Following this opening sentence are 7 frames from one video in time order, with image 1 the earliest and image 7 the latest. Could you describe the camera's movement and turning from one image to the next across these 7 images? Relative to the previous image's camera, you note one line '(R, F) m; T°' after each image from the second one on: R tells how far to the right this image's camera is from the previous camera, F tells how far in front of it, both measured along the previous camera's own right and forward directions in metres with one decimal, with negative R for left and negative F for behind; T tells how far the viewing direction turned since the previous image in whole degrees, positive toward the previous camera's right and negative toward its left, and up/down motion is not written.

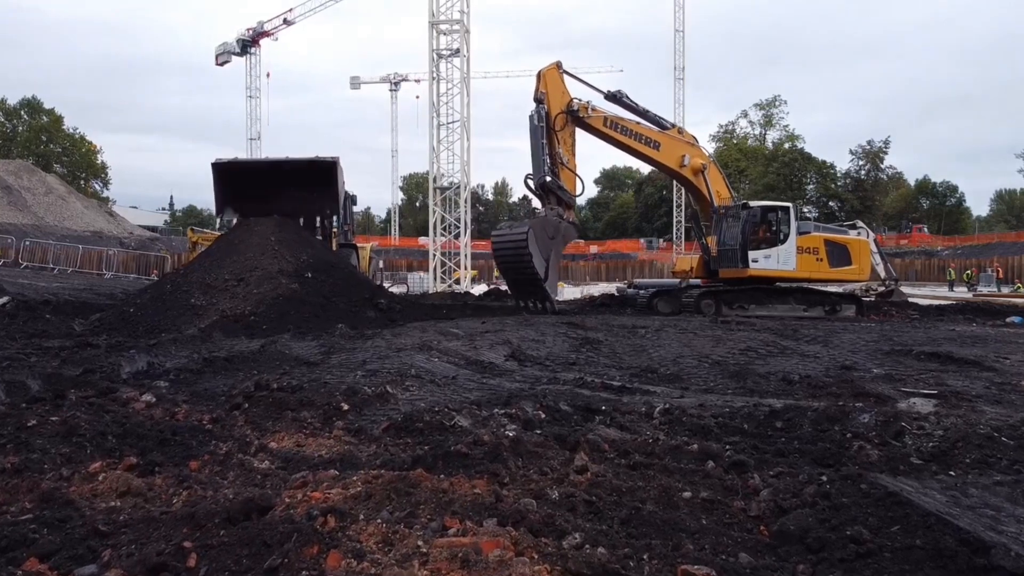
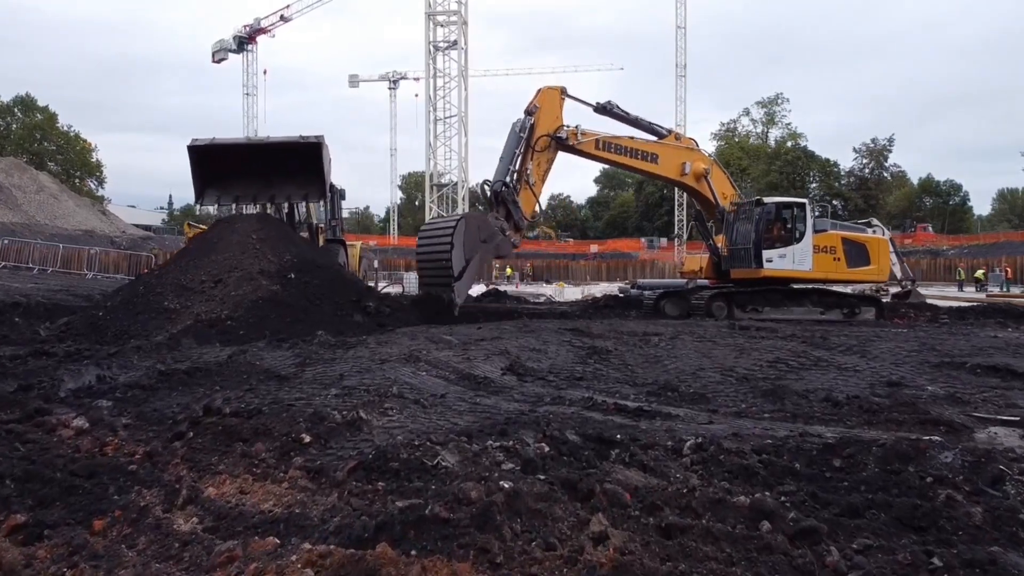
(0.0, +0.9) m; 0°
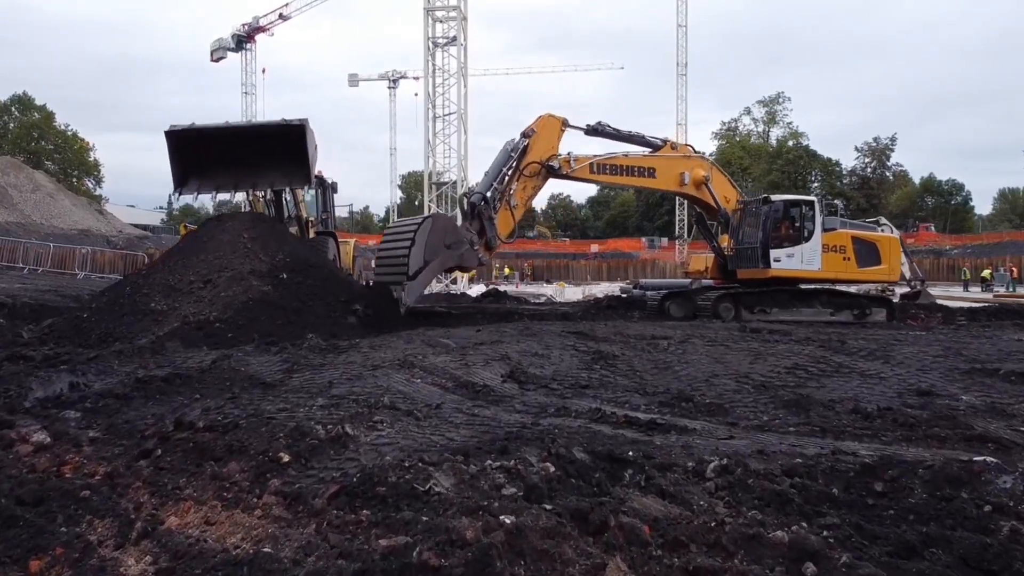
(0.0, +0.4) m; 0°
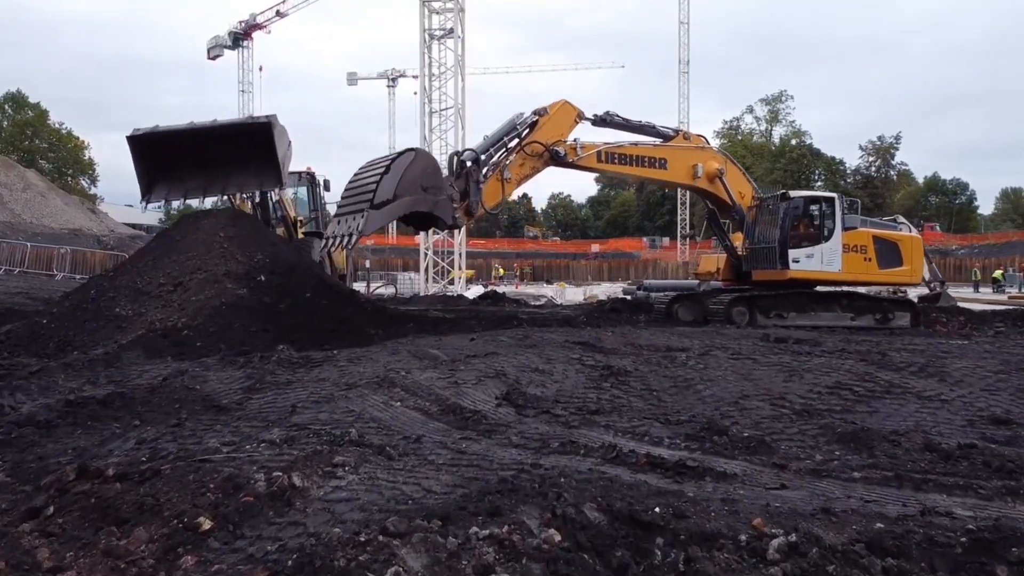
(0.0, +0.9) m; 0°
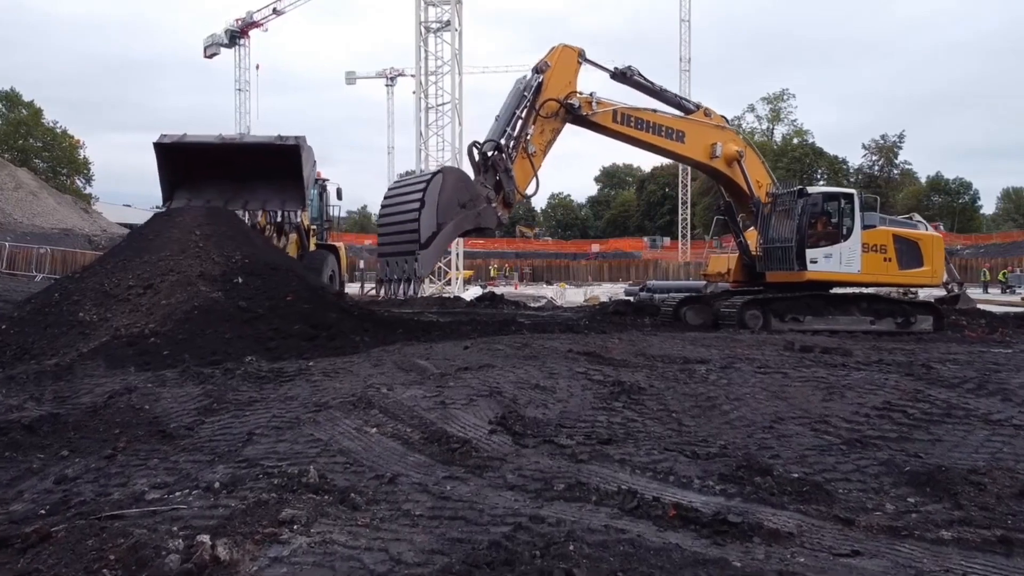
(0.0, +0.8) m; 0°
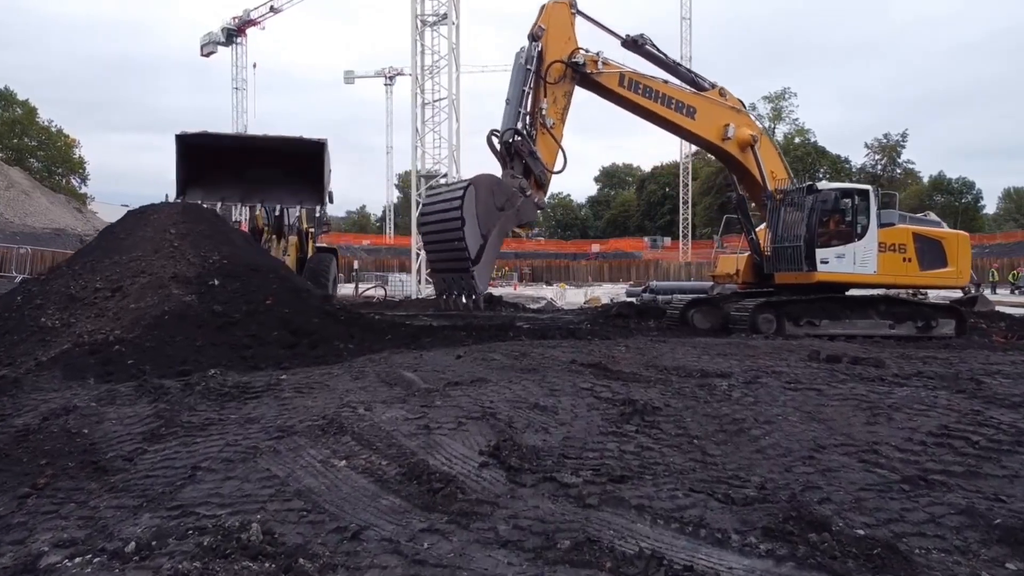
(0.0, +0.7) m; 0°
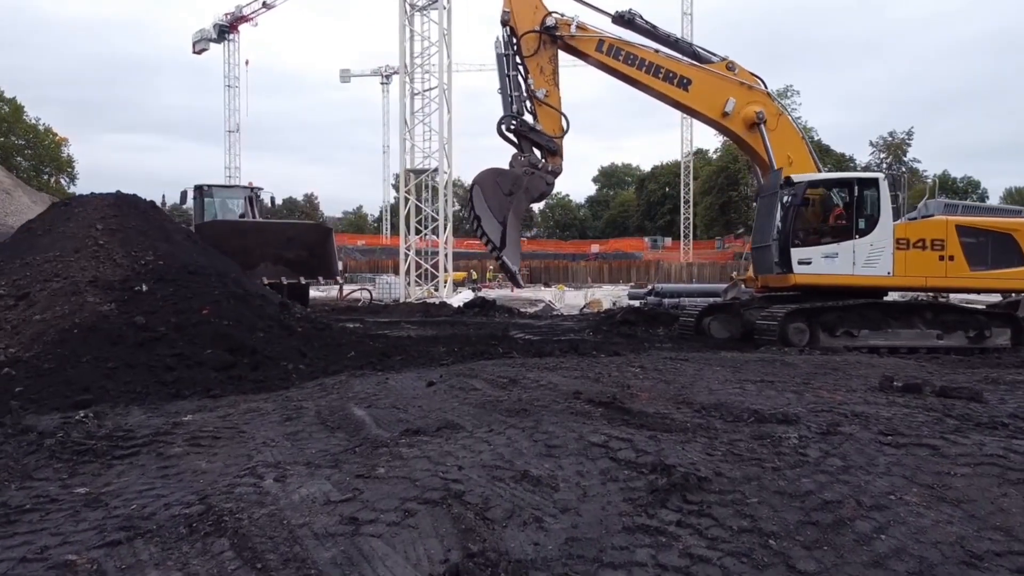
(+0.1, +1.5) m; 0°
